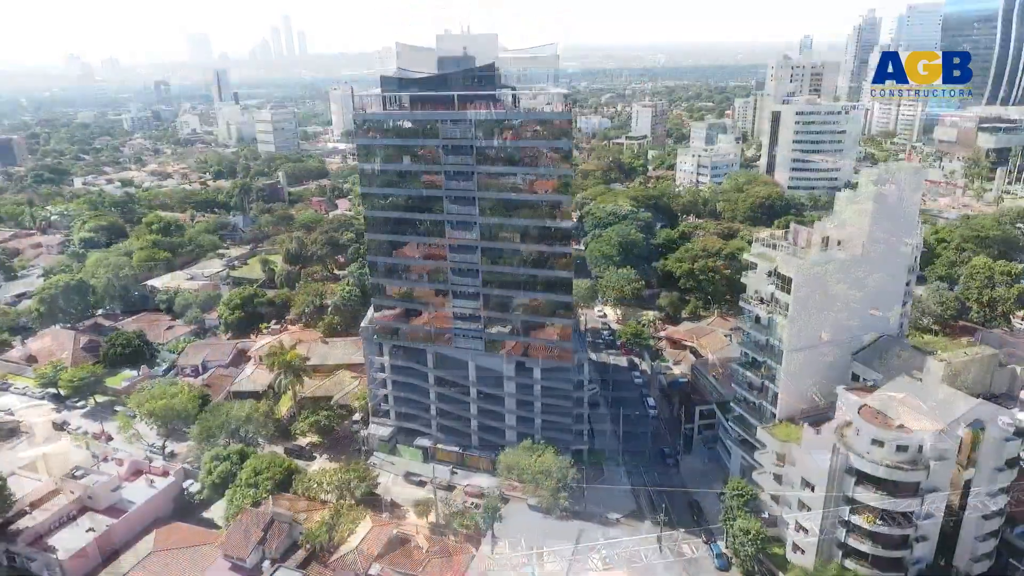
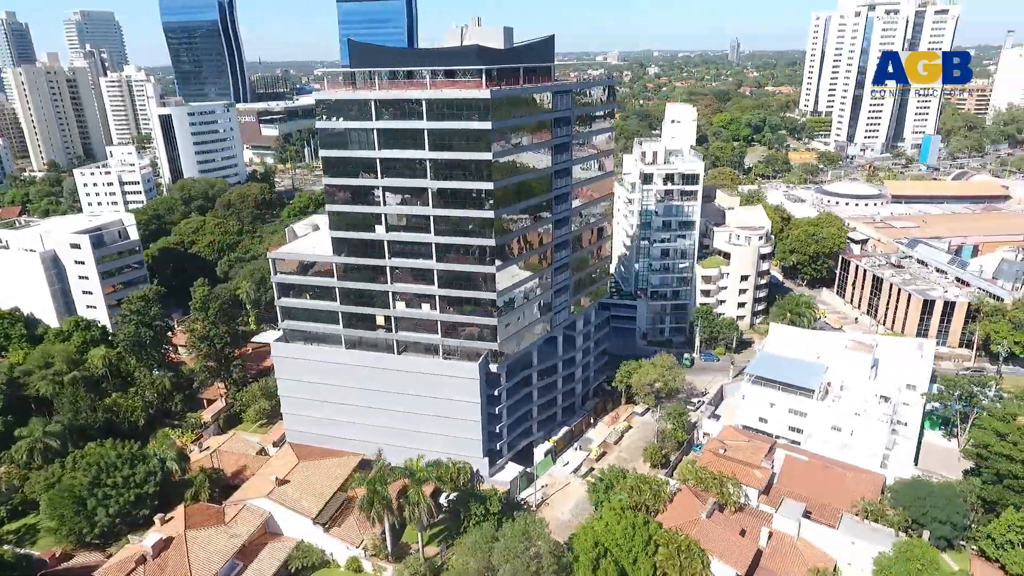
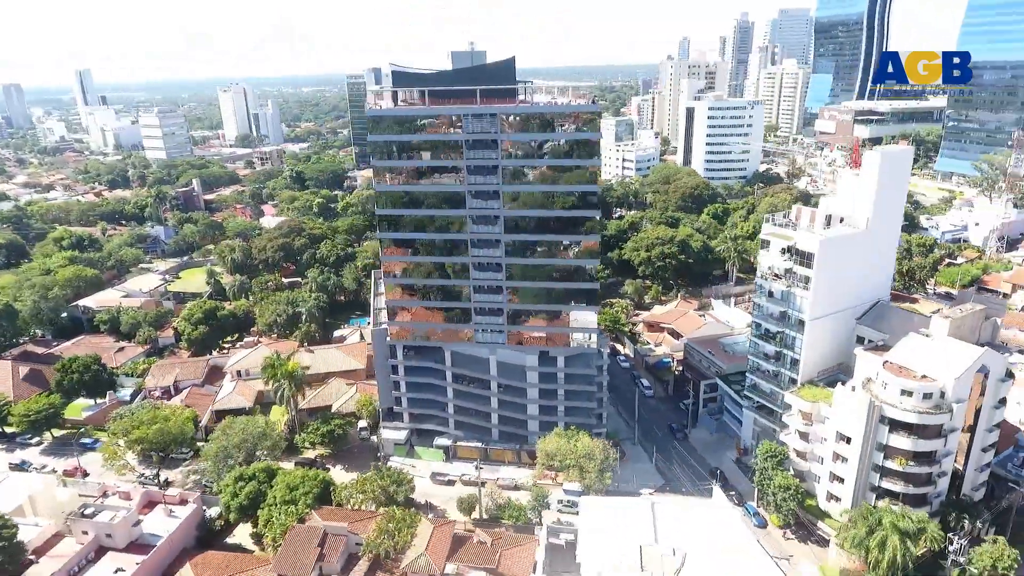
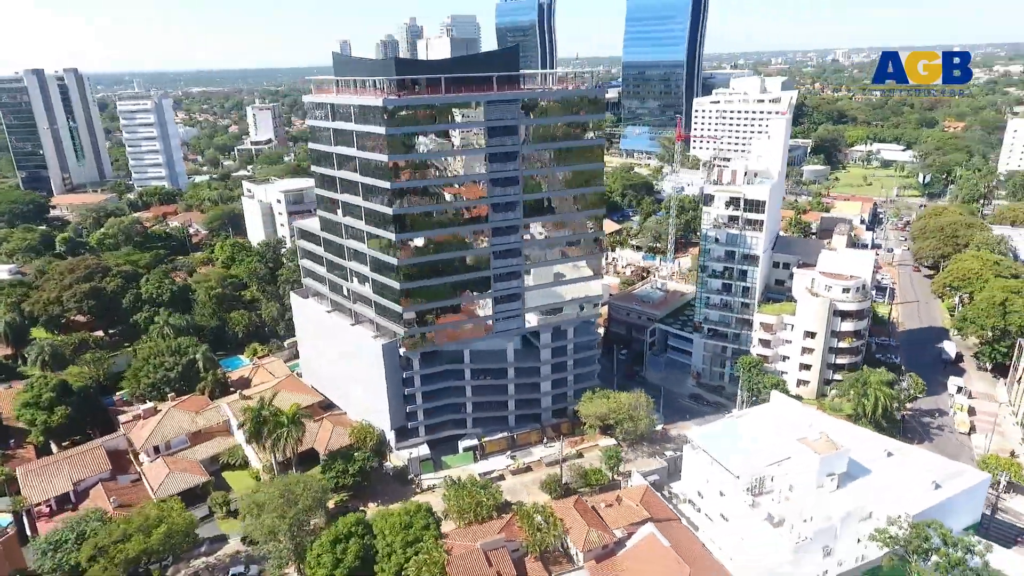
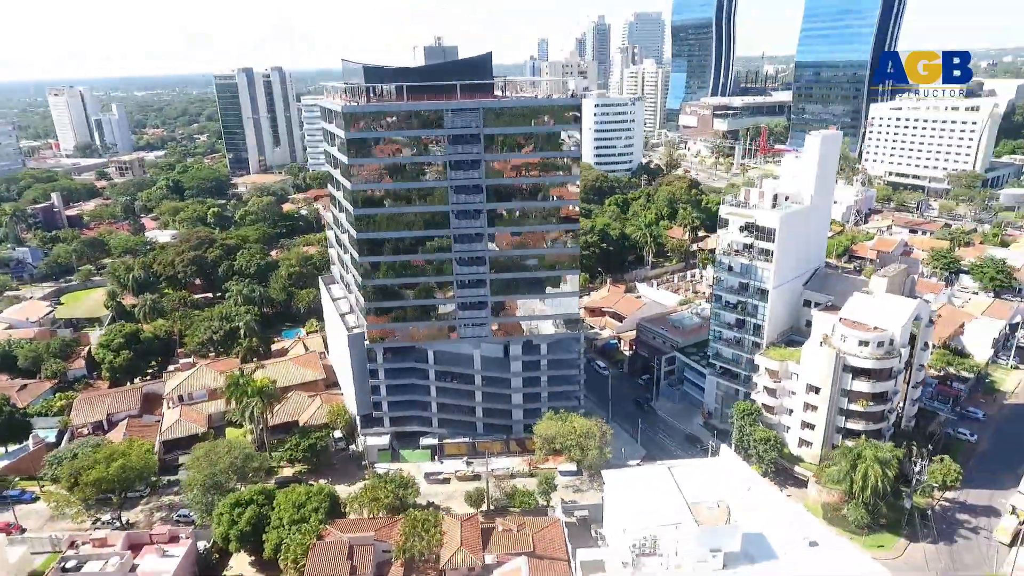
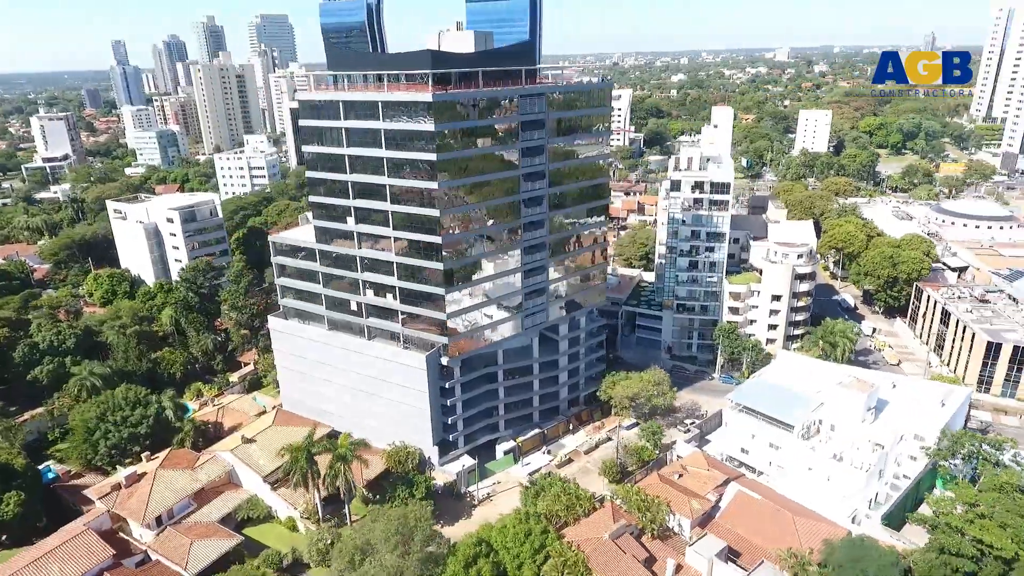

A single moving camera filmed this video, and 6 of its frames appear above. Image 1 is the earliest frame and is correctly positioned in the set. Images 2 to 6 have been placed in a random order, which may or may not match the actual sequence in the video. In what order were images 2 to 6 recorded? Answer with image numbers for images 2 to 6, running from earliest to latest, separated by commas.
3, 5, 4, 6, 2
